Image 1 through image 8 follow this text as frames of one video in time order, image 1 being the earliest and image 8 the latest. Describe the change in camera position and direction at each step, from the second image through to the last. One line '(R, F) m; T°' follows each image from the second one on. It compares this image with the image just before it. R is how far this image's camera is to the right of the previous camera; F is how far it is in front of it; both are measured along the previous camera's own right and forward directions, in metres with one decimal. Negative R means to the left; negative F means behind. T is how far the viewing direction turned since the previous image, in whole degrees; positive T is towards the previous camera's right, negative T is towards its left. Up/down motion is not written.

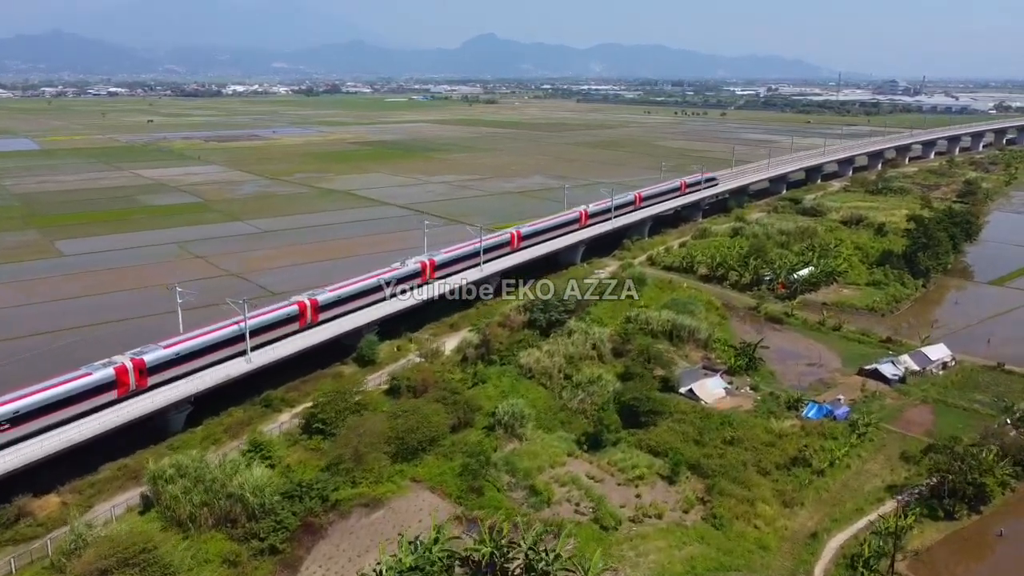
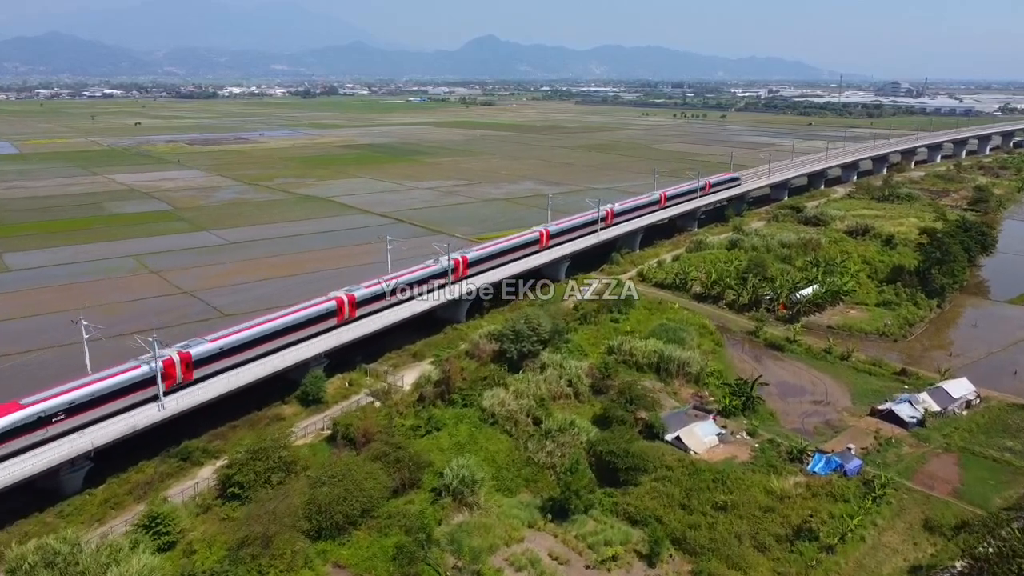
(+0.9, +2.8) m; 0°
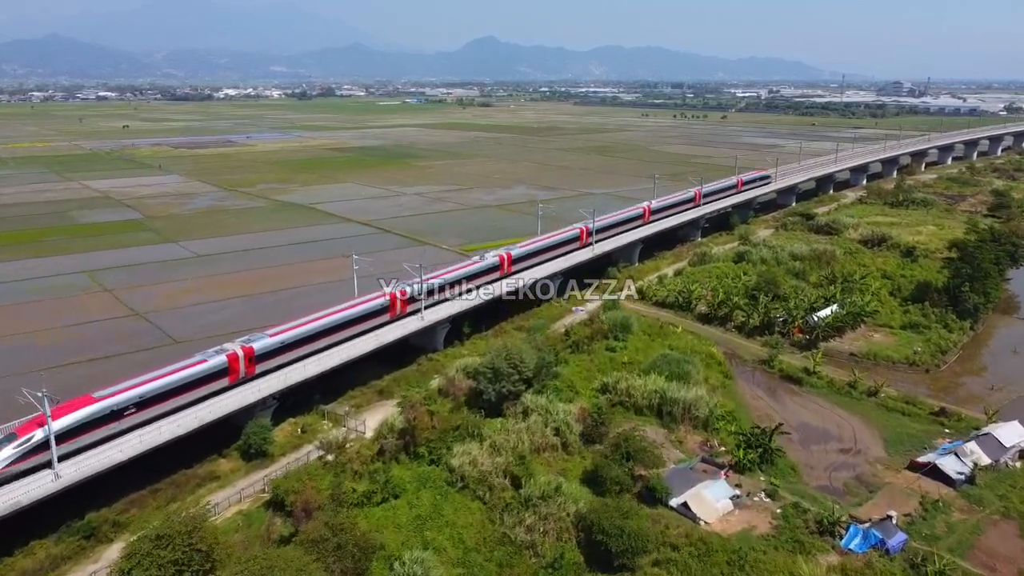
(+0.5, +3.0) m; 0°
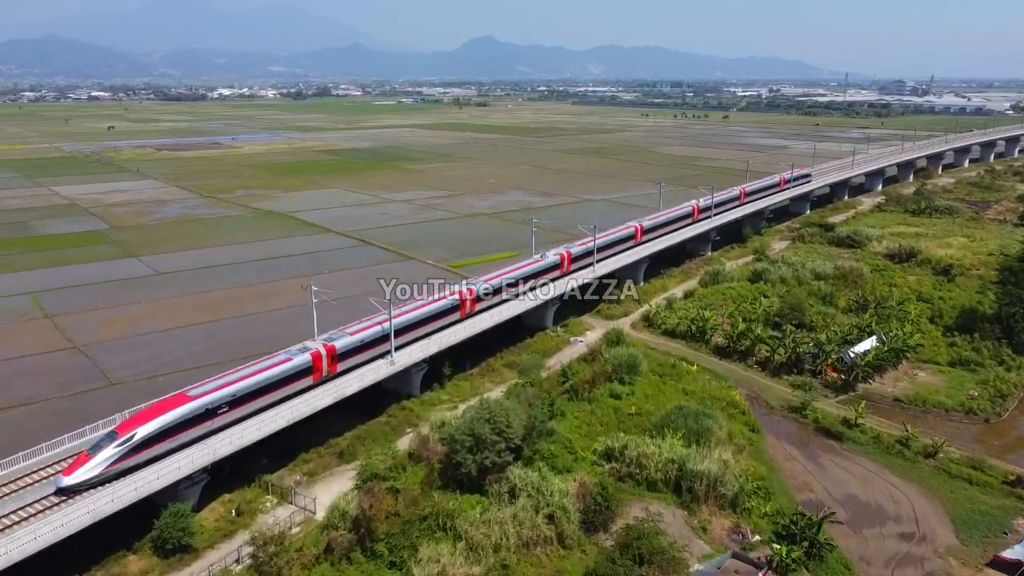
(+0.3, +3.5) m; 0°
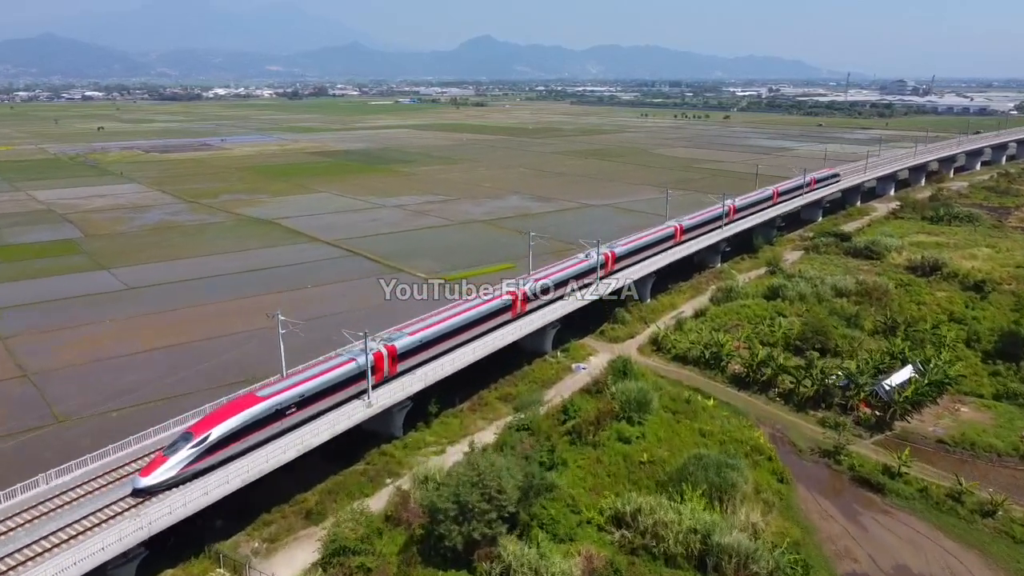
(+0.1, +2.4) m; 0°
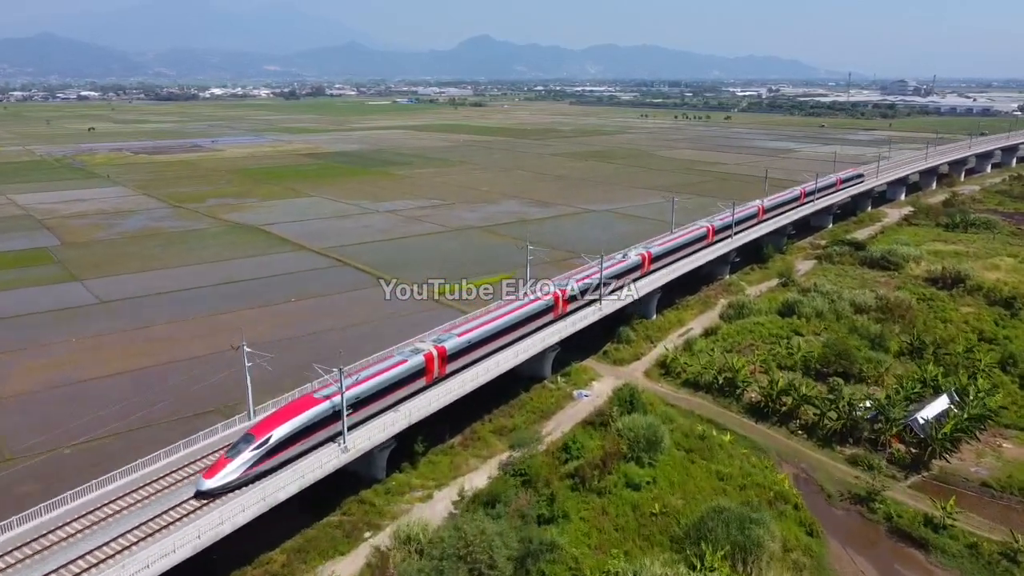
(+0.1, +1.9) m; 0°
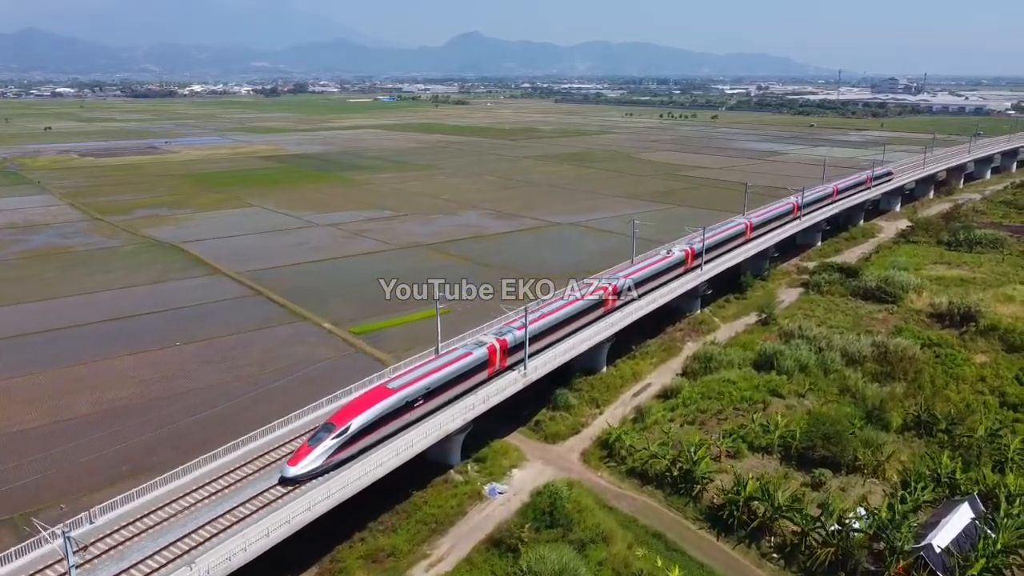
(+2.0, +4.9) m; +1°
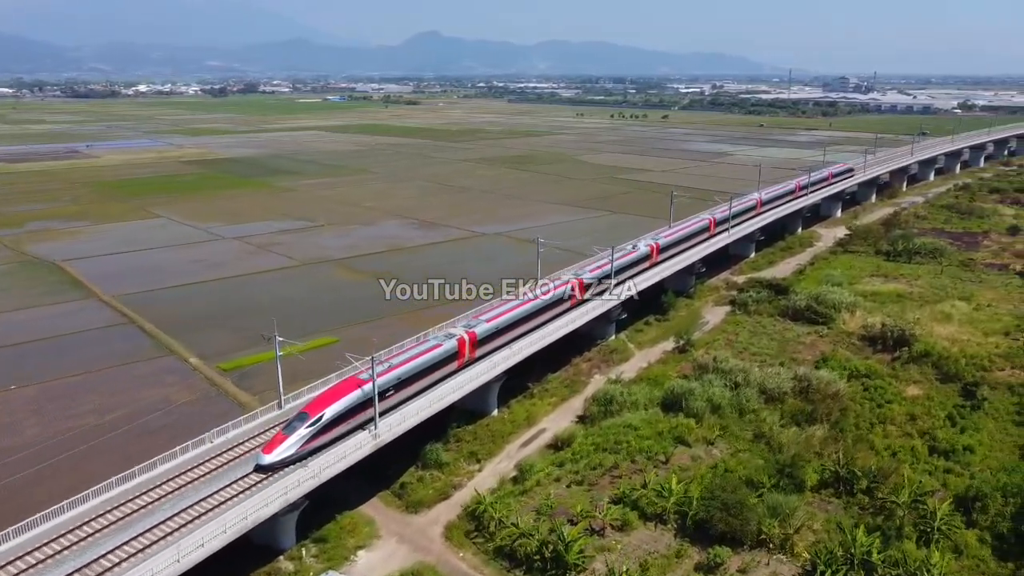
(+2.1, +2.7) m; +3°
